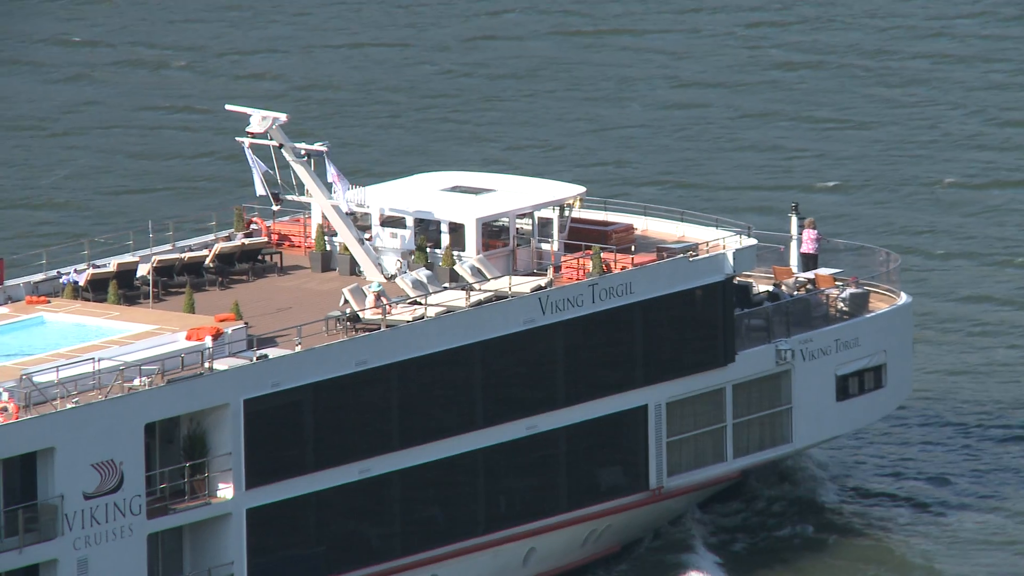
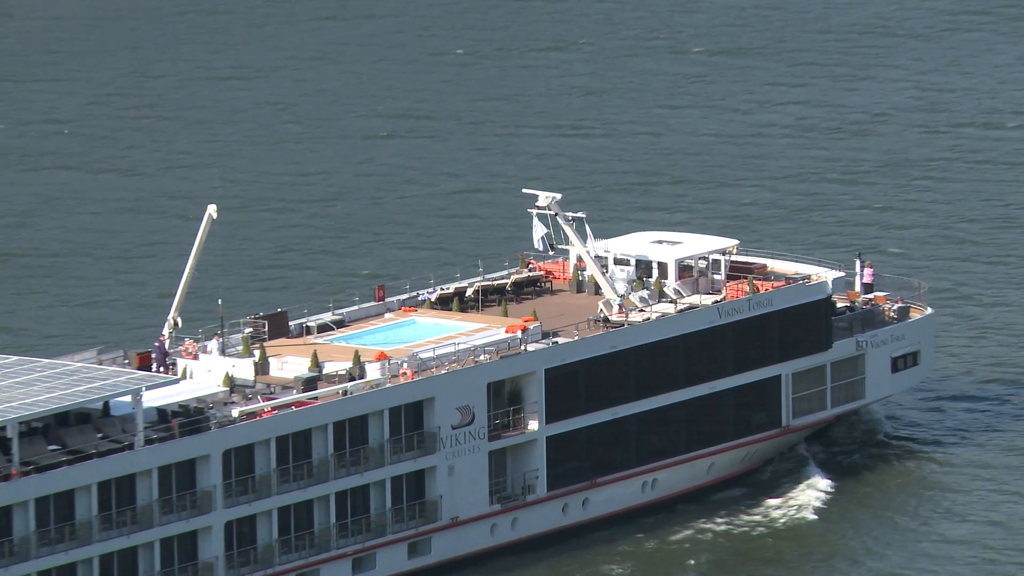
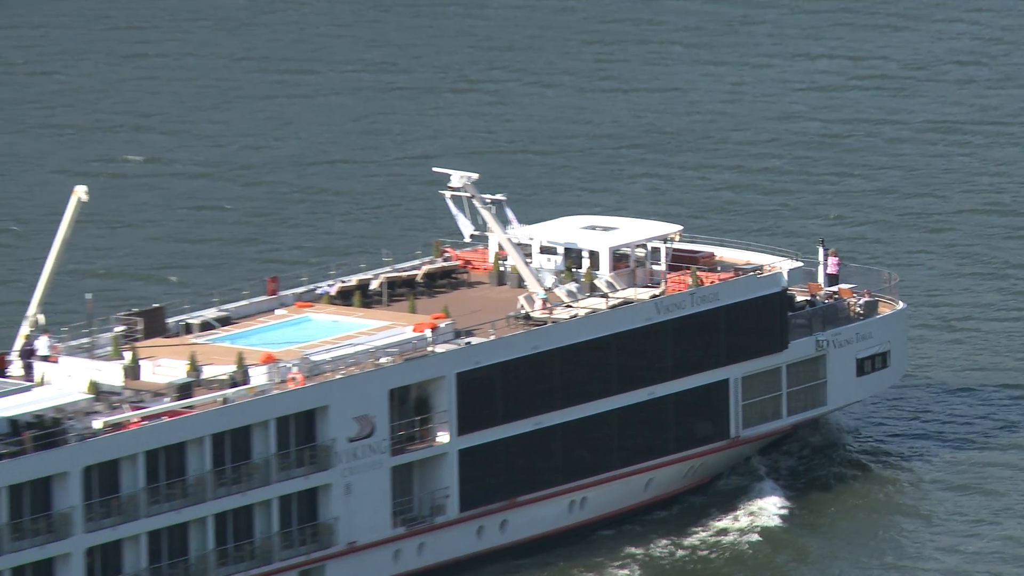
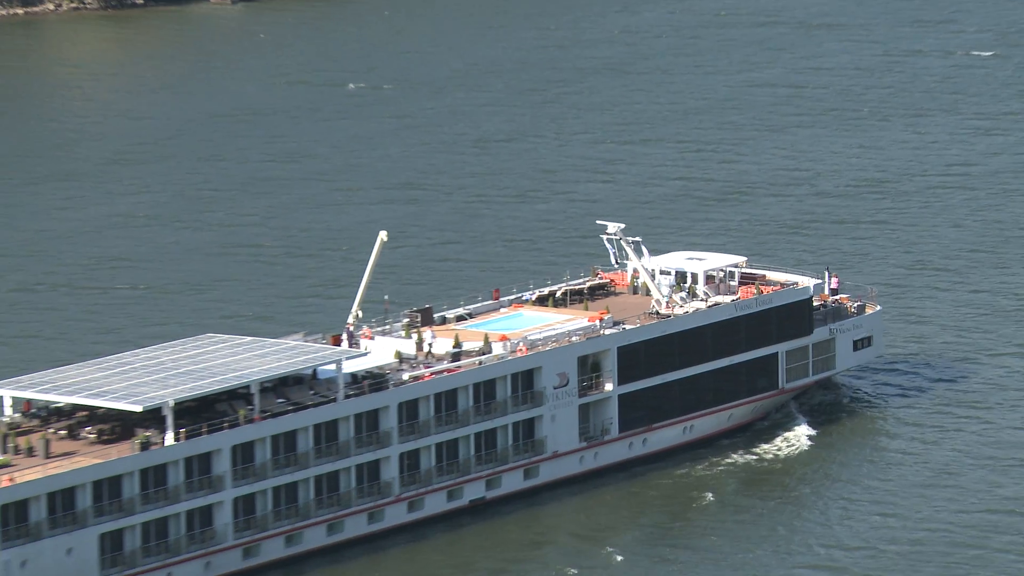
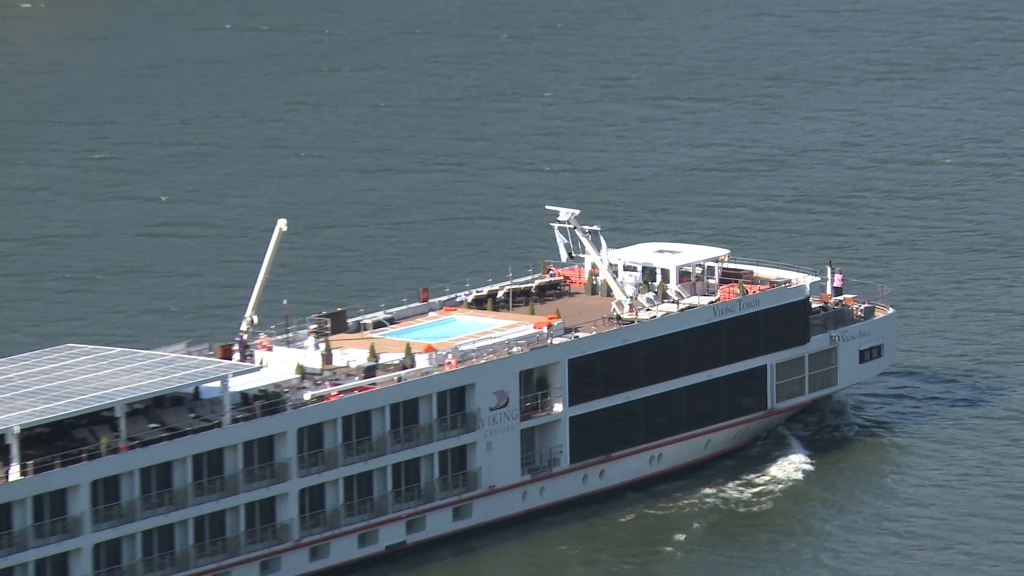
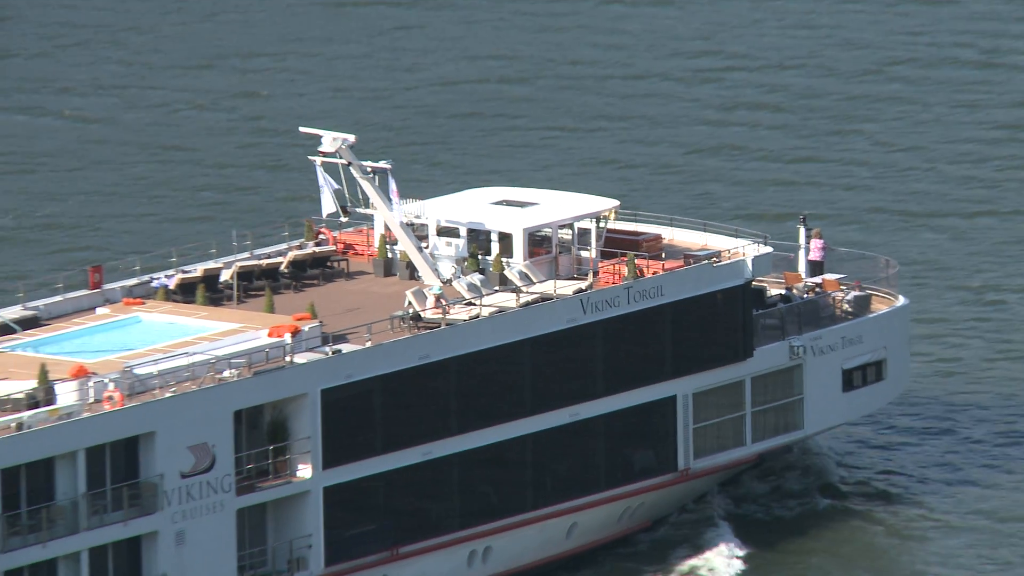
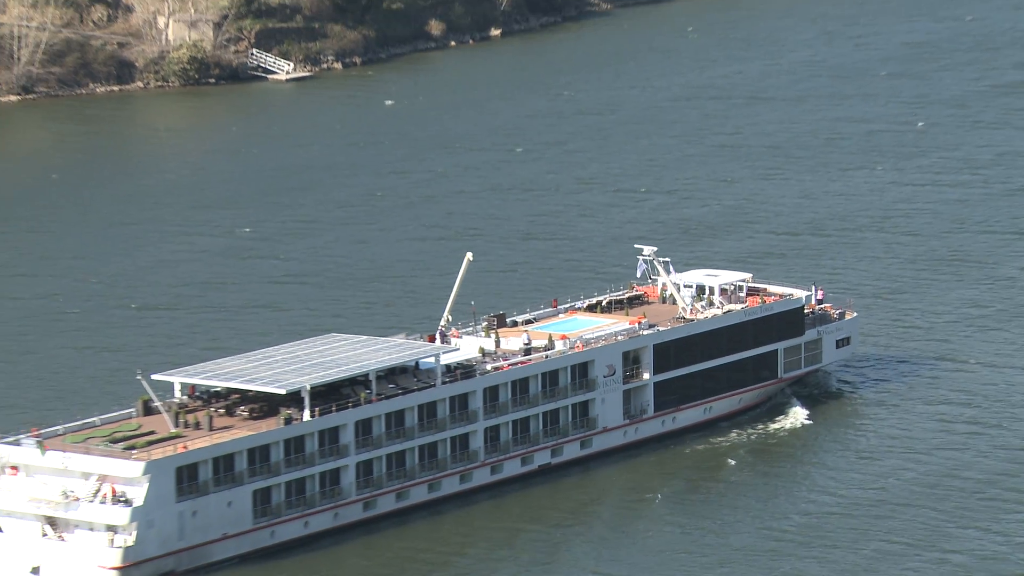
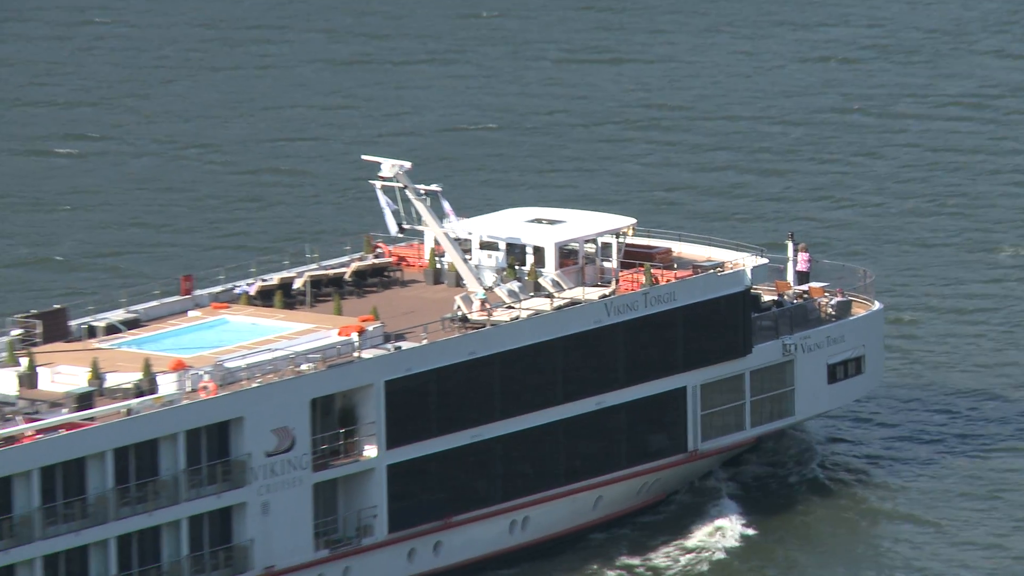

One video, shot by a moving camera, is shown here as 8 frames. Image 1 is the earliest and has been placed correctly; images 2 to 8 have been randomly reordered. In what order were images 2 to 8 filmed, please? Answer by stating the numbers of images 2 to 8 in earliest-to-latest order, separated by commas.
6, 8, 3, 2, 5, 4, 7
